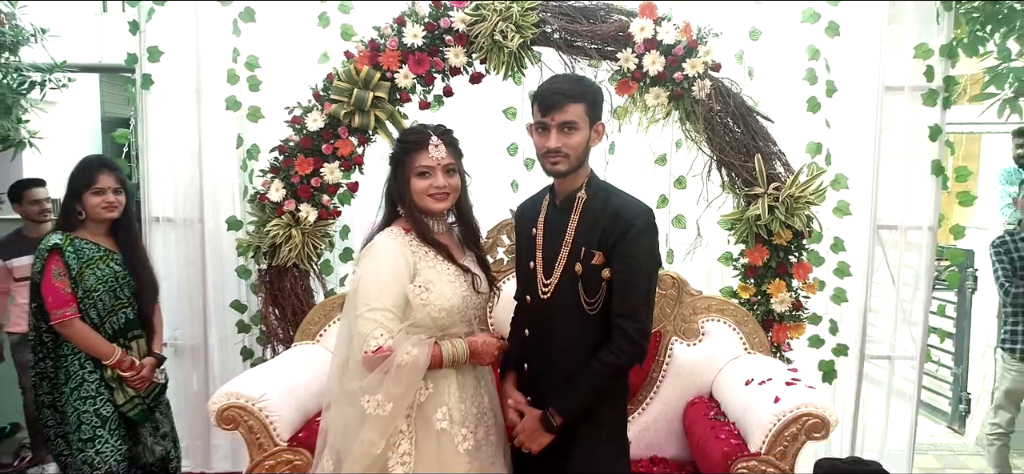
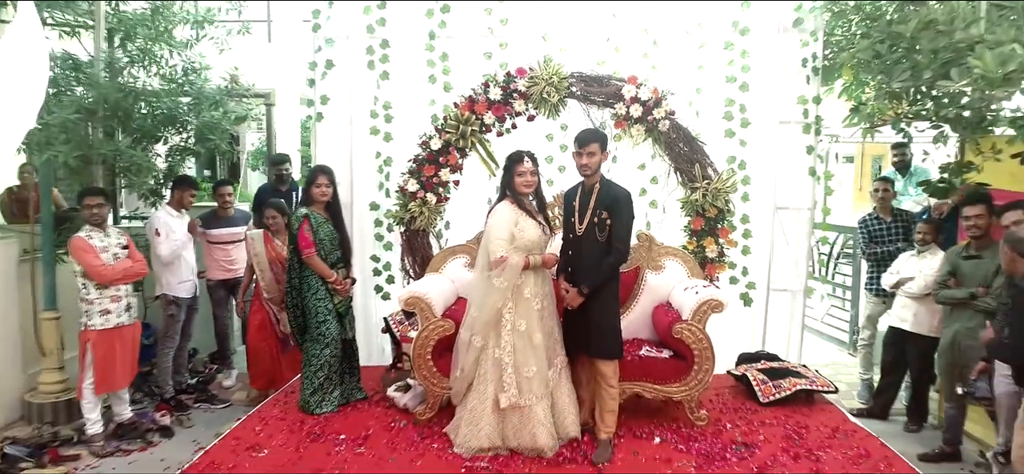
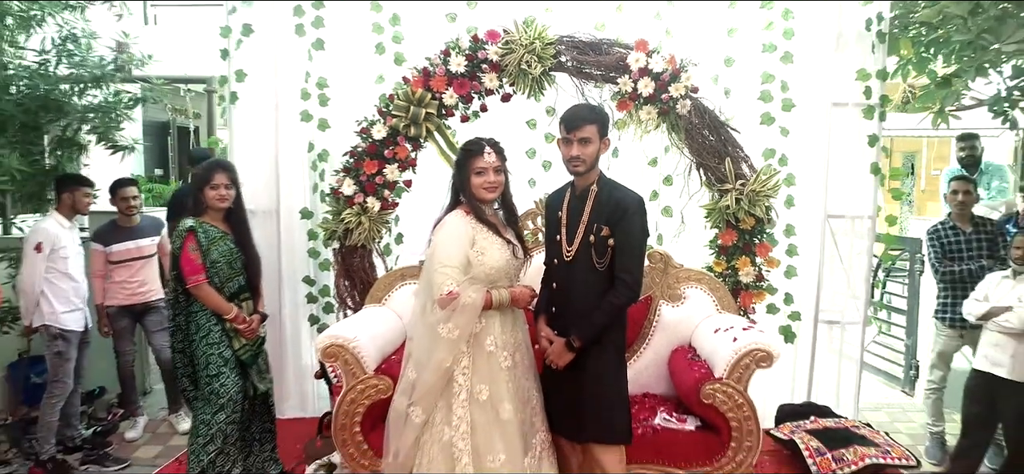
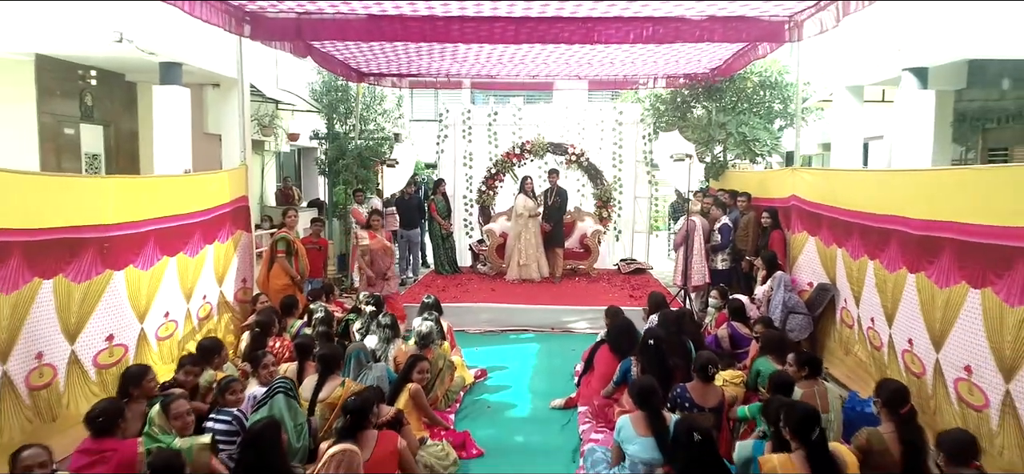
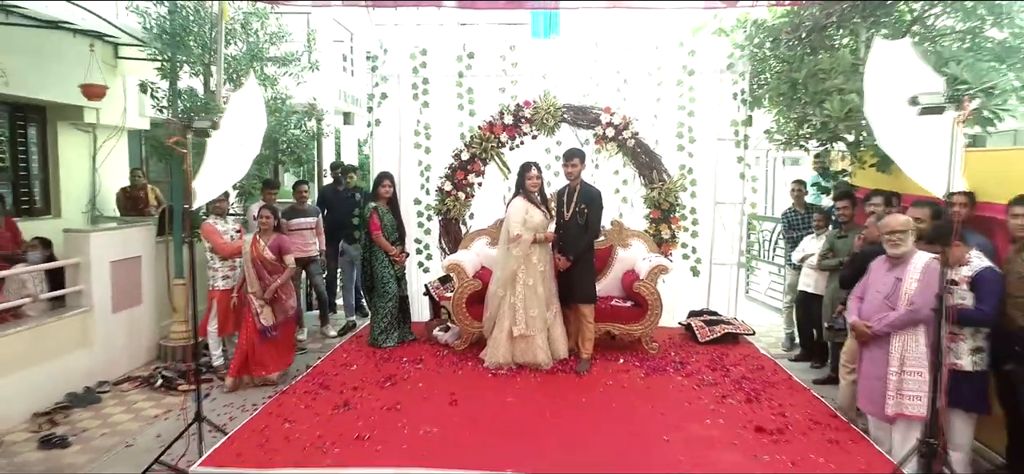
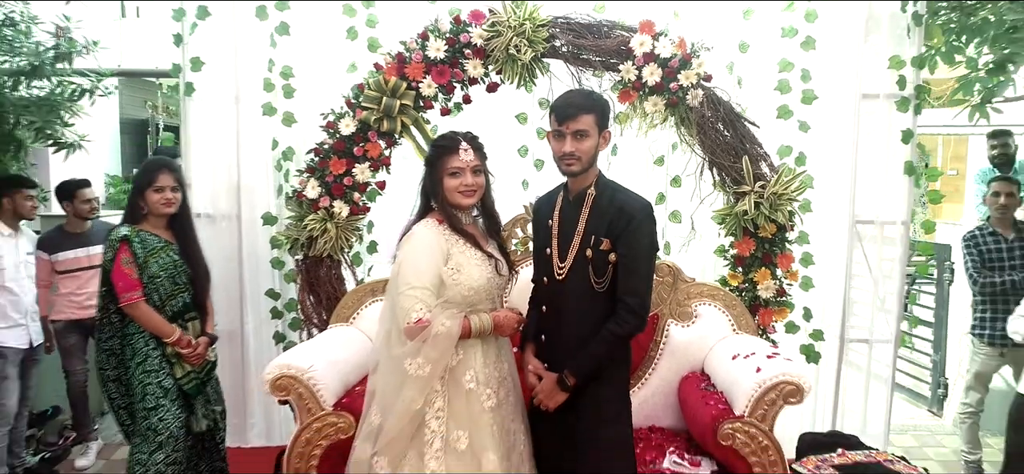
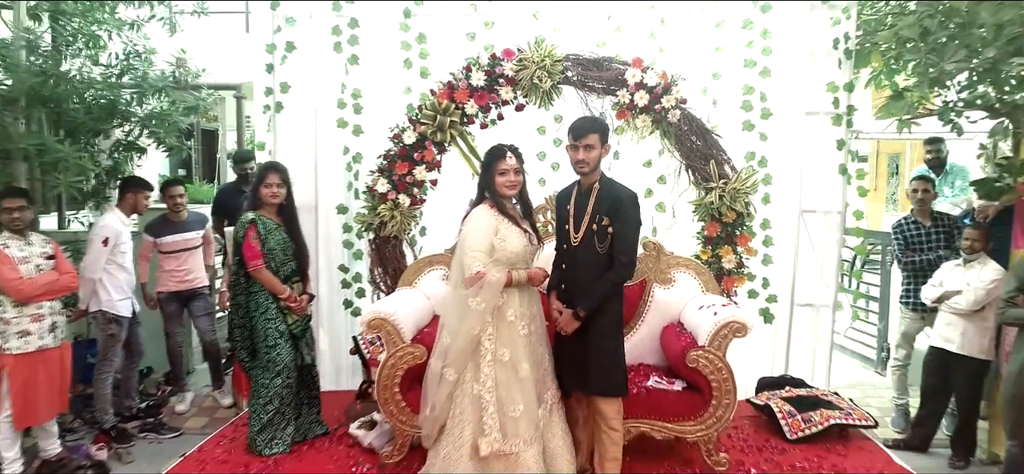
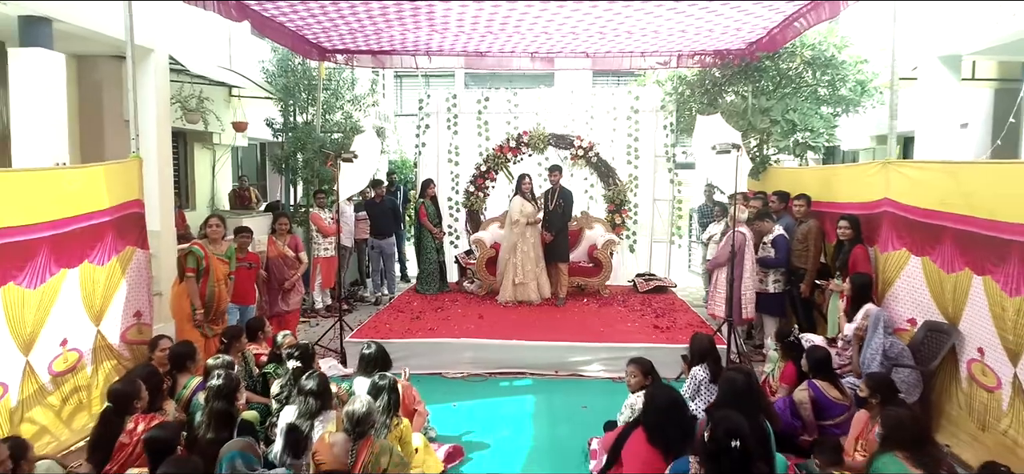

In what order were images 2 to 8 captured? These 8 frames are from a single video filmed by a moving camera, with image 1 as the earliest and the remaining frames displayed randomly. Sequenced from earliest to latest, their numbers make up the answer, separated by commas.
6, 3, 7, 2, 5, 8, 4
